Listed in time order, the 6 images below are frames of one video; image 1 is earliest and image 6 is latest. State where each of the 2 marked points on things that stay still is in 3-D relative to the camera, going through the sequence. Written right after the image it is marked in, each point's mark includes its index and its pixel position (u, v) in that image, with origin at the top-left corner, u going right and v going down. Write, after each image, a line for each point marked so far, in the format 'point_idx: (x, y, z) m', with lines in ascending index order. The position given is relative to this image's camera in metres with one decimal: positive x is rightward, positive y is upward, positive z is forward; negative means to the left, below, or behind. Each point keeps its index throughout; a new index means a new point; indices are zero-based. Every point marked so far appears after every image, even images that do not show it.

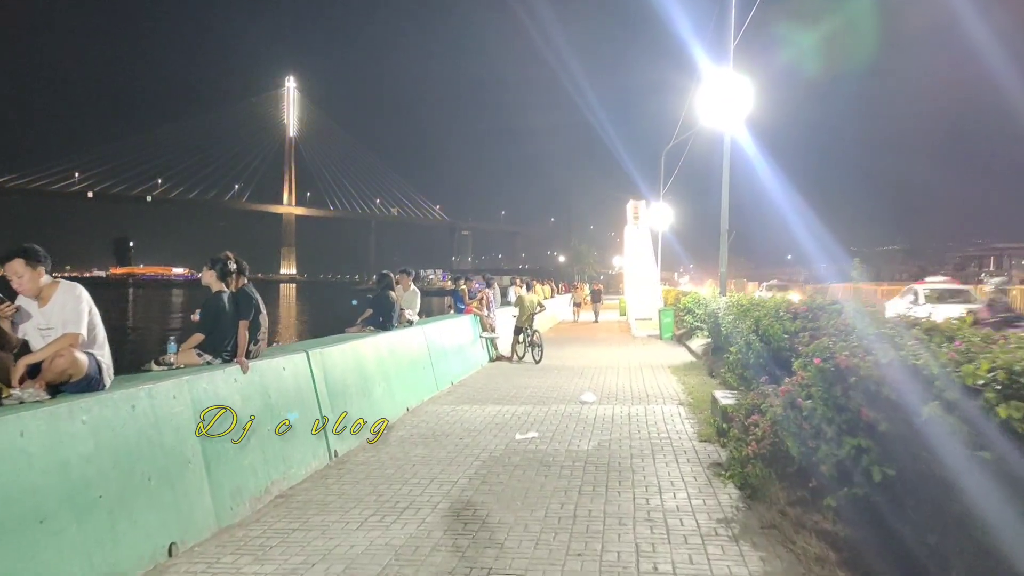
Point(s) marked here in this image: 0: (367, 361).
0: (-1.4, -0.7, +8.7) m
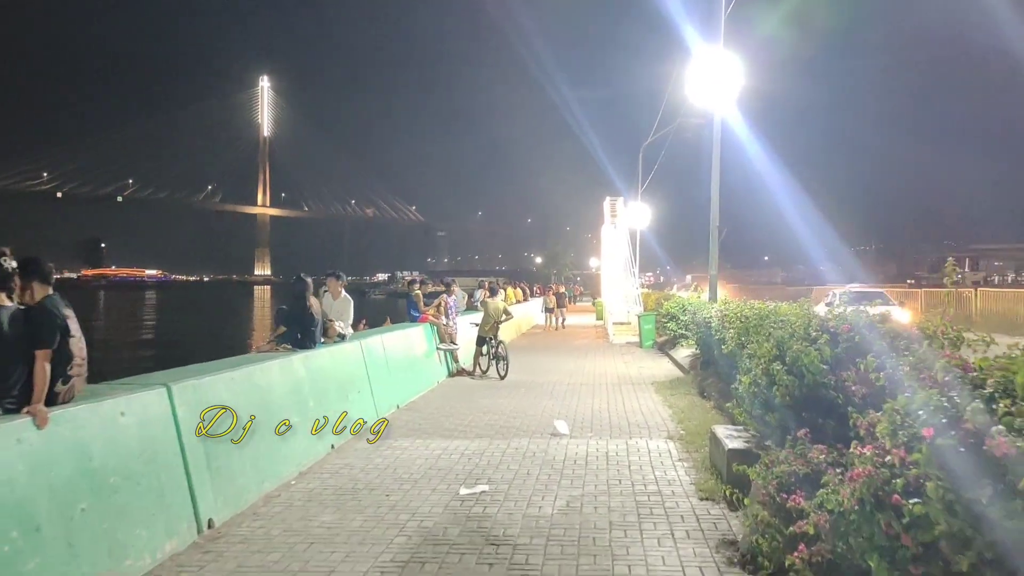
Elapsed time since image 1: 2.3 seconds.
0: (-1.9, -0.8, +6.8) m
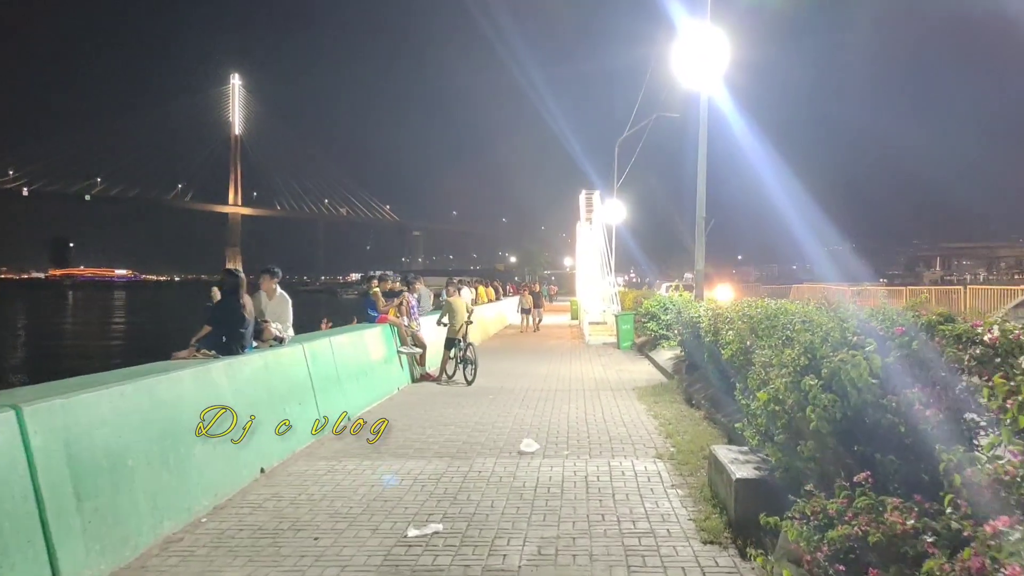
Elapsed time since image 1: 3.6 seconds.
0: (-2.1, -0.7, +5.6) m
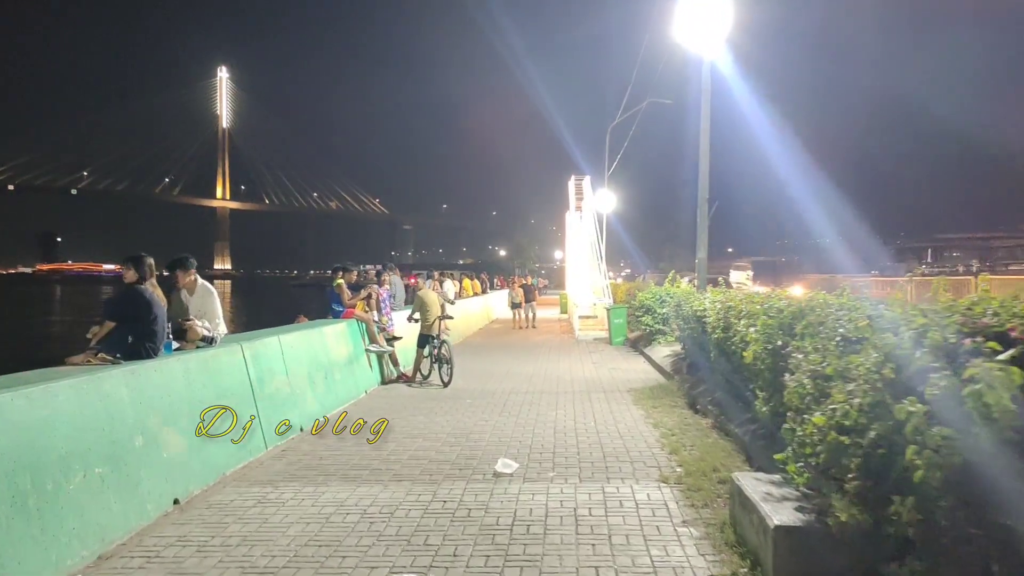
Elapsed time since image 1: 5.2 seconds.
0: (-2.3, -0.7, +4.3) m
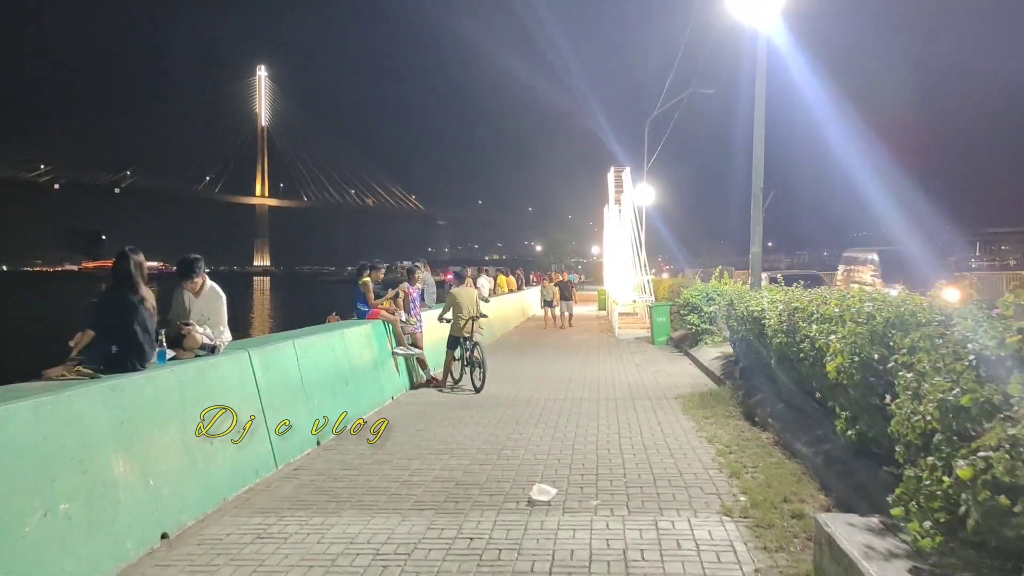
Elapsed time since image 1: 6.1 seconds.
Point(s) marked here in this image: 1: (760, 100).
0: (-2.1, -0.7, +3.7) m
1: (+2.8, +2.1, +9.8) m
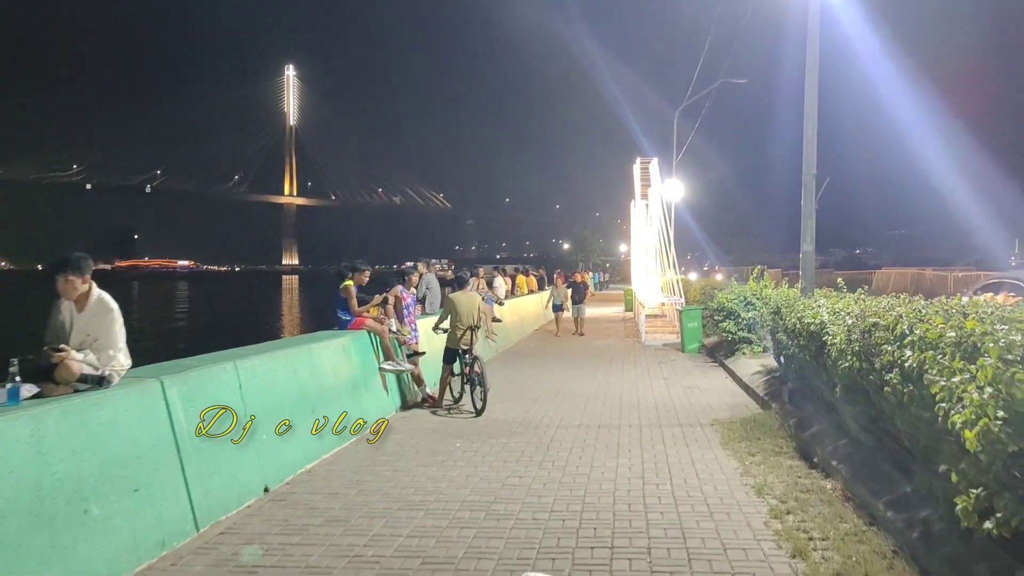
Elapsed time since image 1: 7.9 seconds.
0: (-2.2, -0.7, +2.3) m
1: (+2.8, +2.0, +8.3) m
